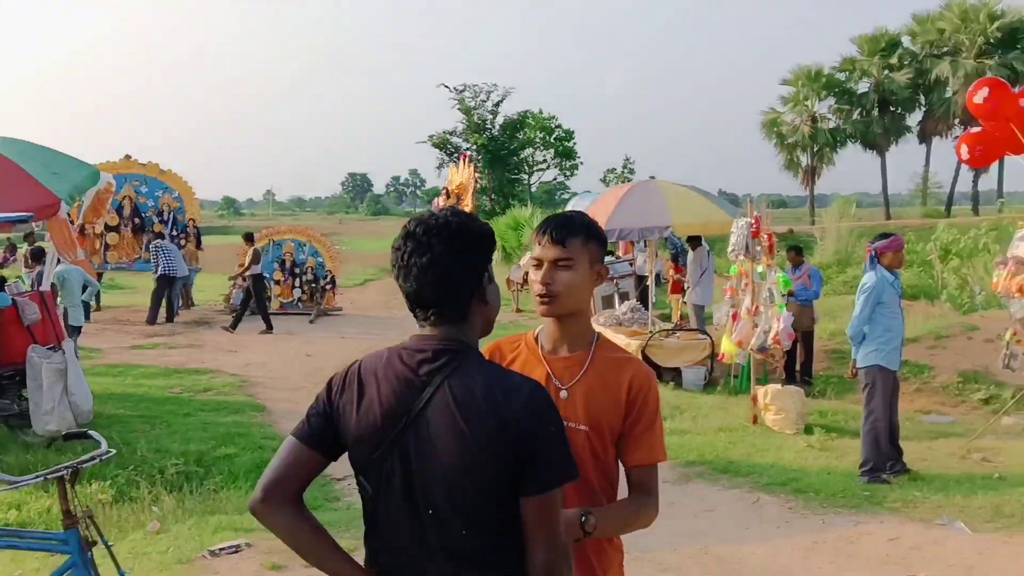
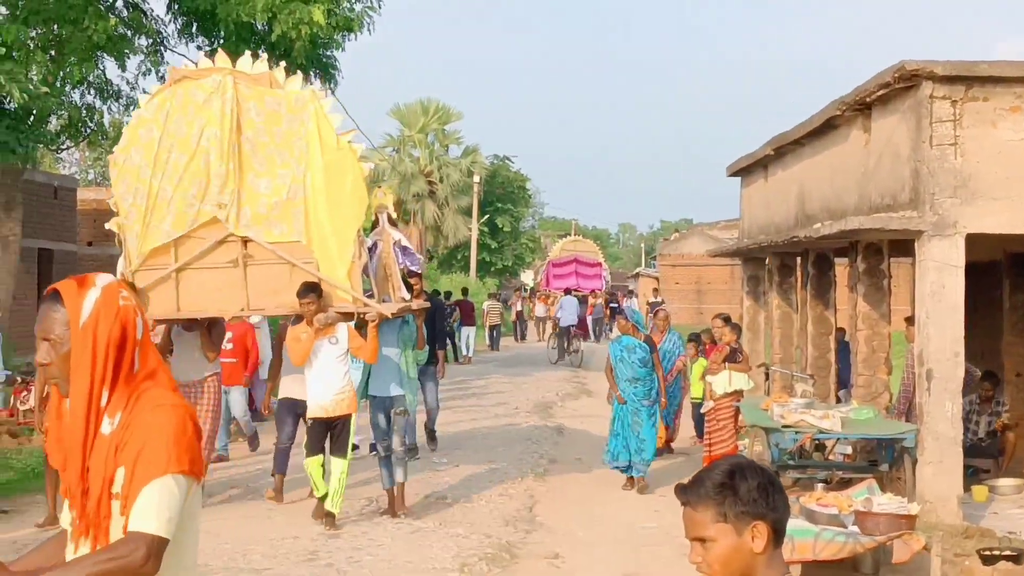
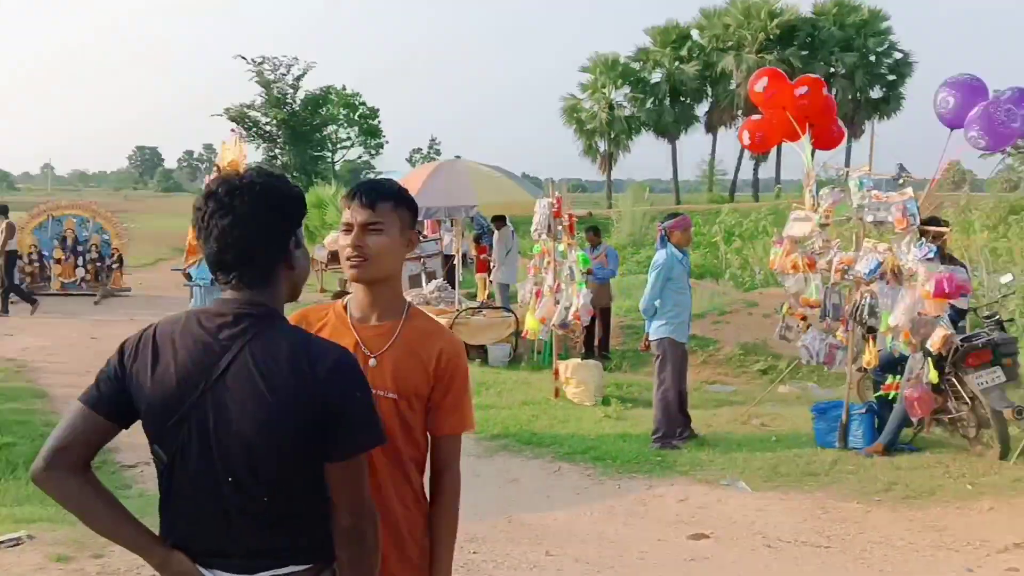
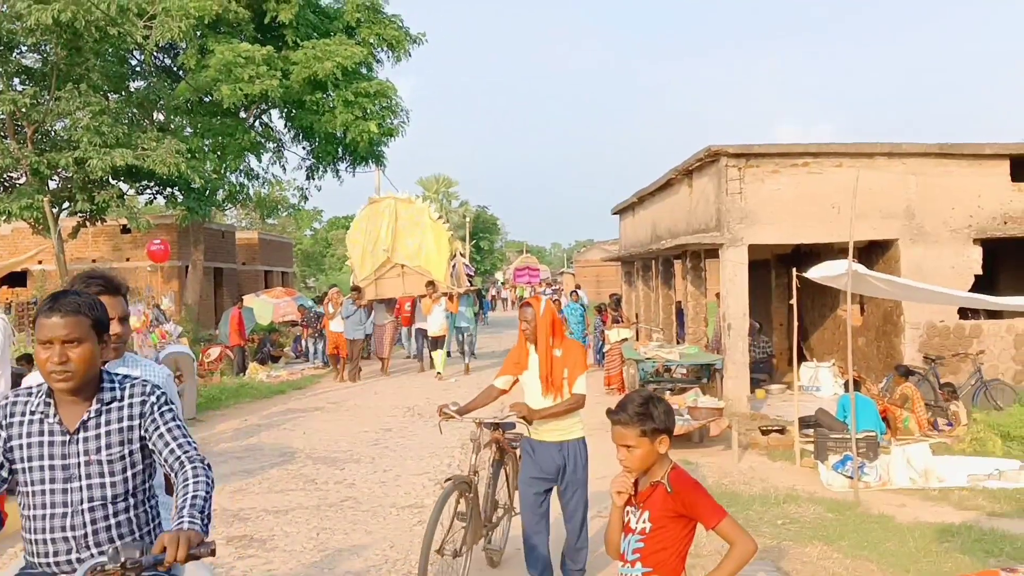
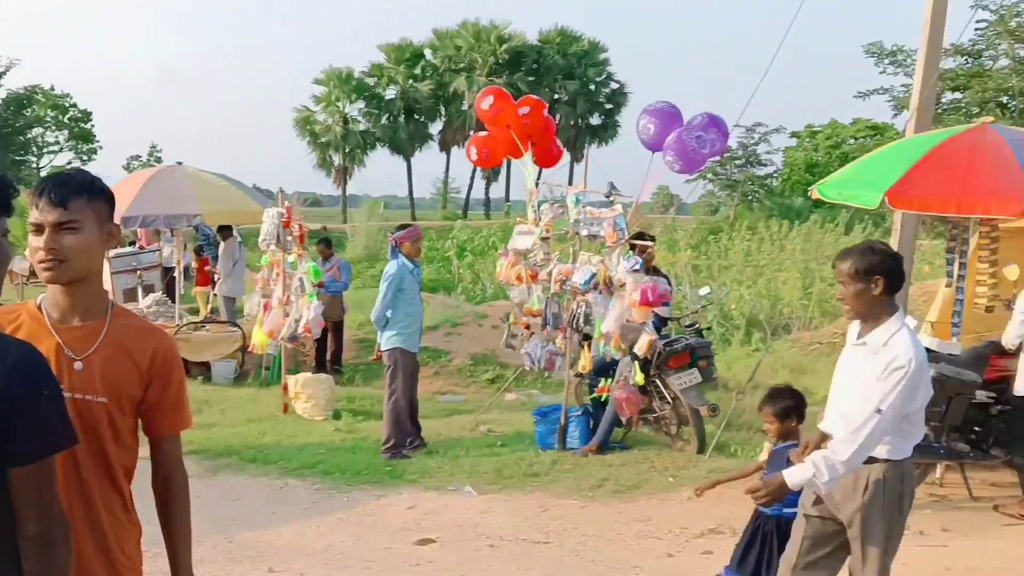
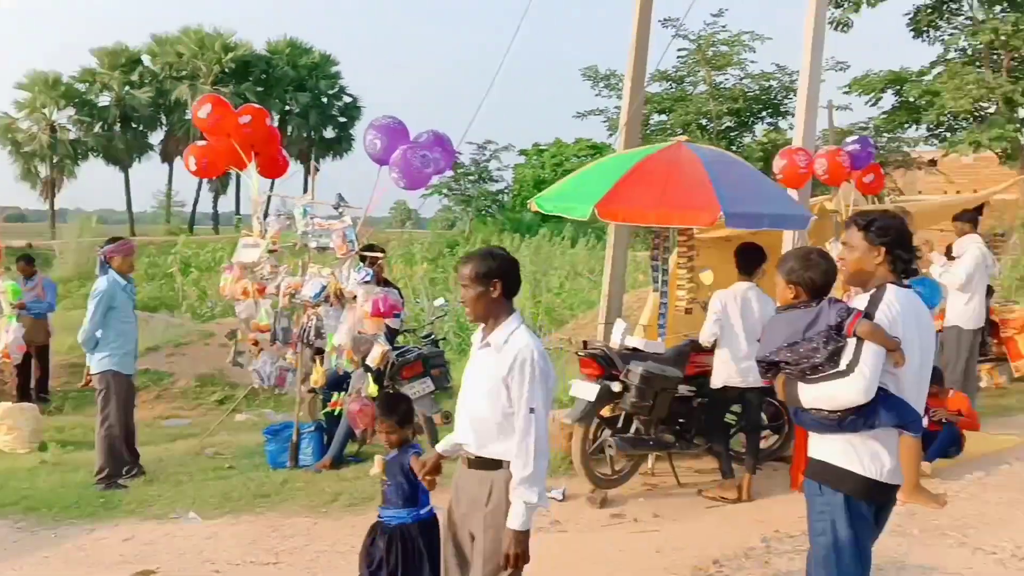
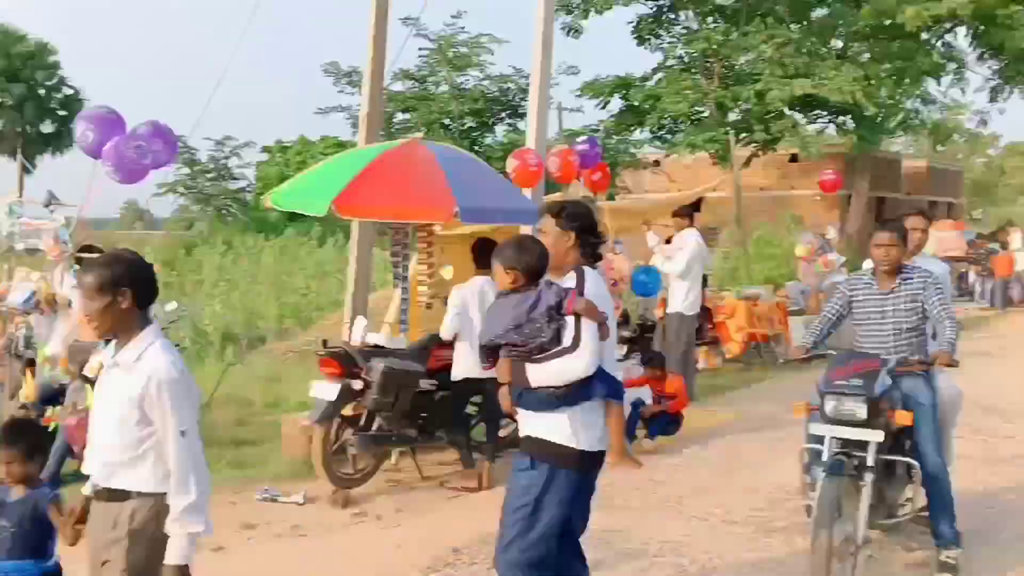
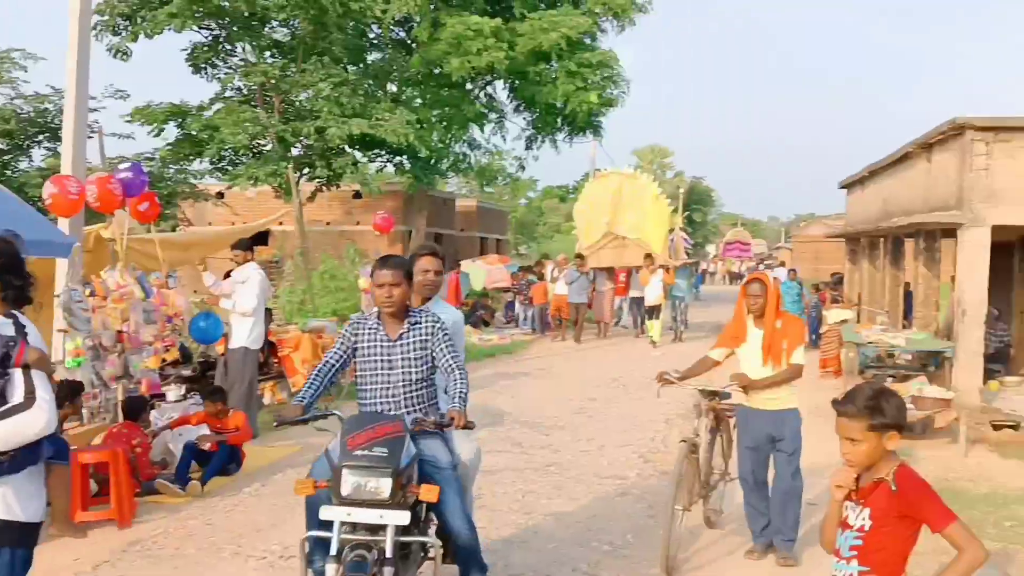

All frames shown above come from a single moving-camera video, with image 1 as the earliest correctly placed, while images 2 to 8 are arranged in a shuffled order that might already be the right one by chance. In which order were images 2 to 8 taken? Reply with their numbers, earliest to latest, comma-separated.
3, 5, 6, 7, 8, 4, 2
